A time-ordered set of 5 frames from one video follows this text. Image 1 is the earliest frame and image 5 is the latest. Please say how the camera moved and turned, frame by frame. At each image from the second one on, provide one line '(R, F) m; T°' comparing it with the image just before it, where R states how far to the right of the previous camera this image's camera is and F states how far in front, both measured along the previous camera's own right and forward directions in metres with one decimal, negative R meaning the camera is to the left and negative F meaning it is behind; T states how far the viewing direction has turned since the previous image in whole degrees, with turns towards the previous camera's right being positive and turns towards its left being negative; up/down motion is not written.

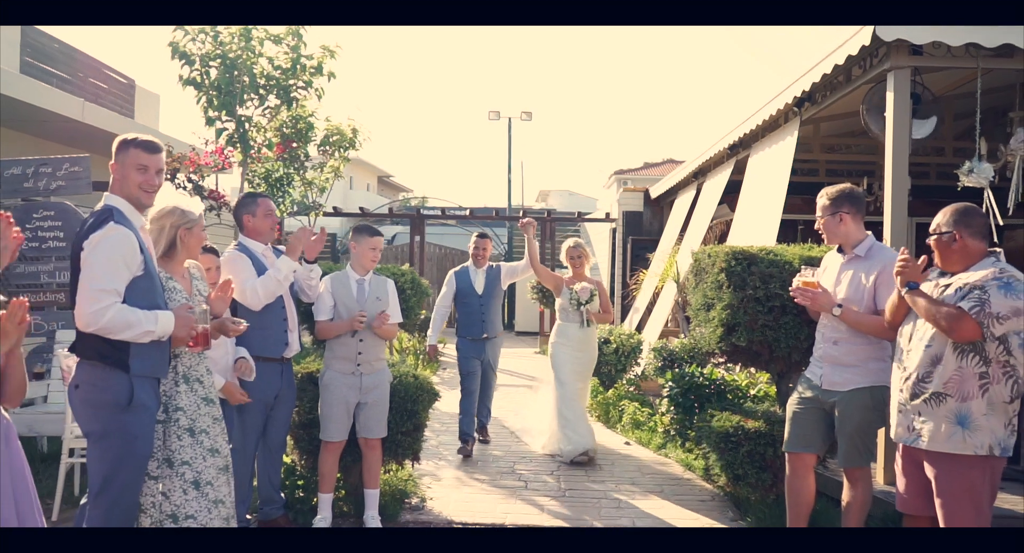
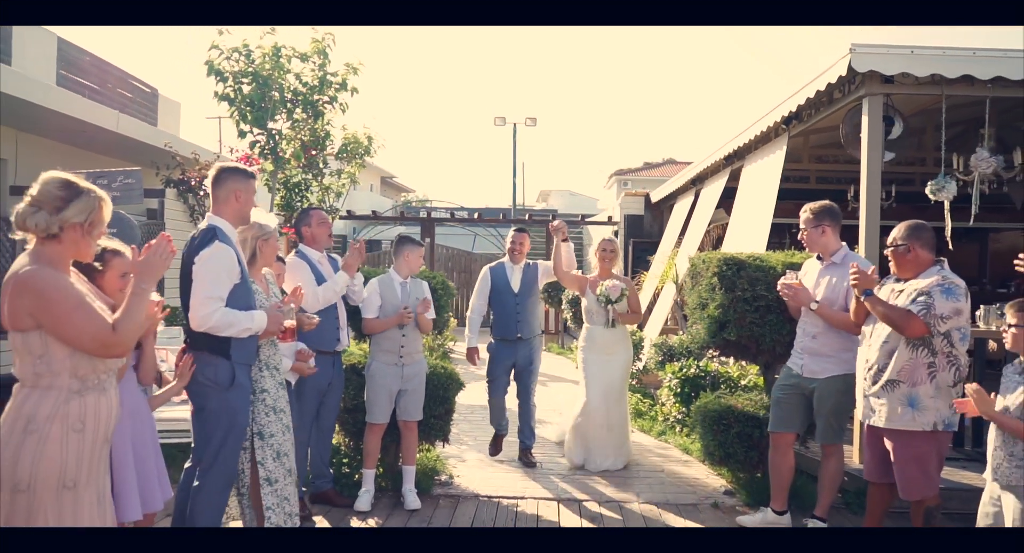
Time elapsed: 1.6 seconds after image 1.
(-0.1, -0.6) m; 0°
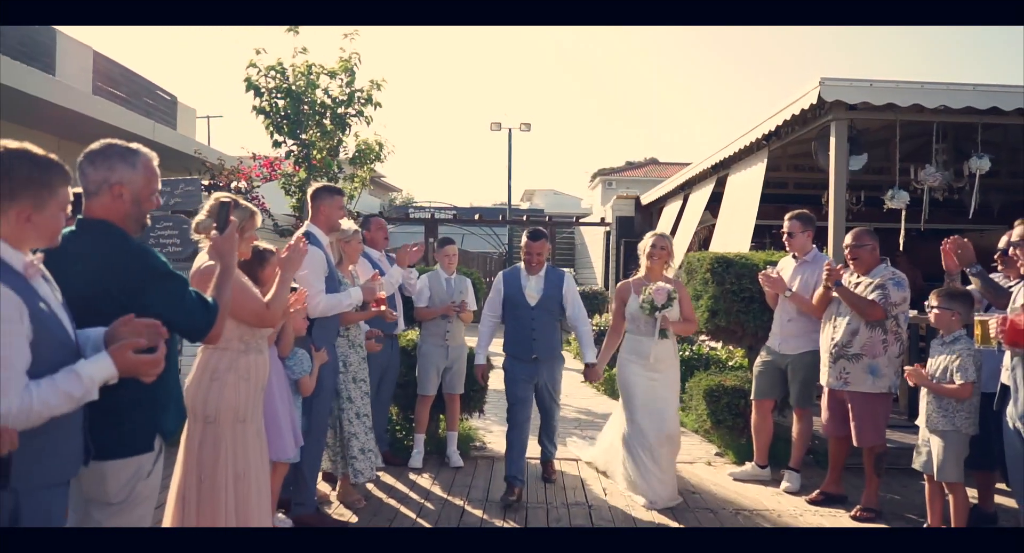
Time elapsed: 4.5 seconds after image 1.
(-0.3, -1.0) m; +1°
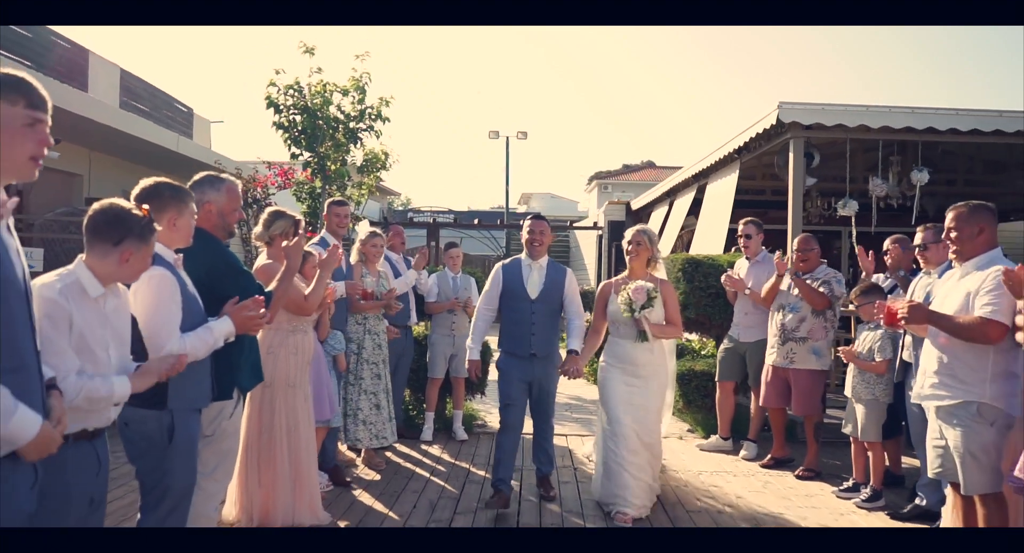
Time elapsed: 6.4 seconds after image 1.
(0.0, -0.9) m; 0°
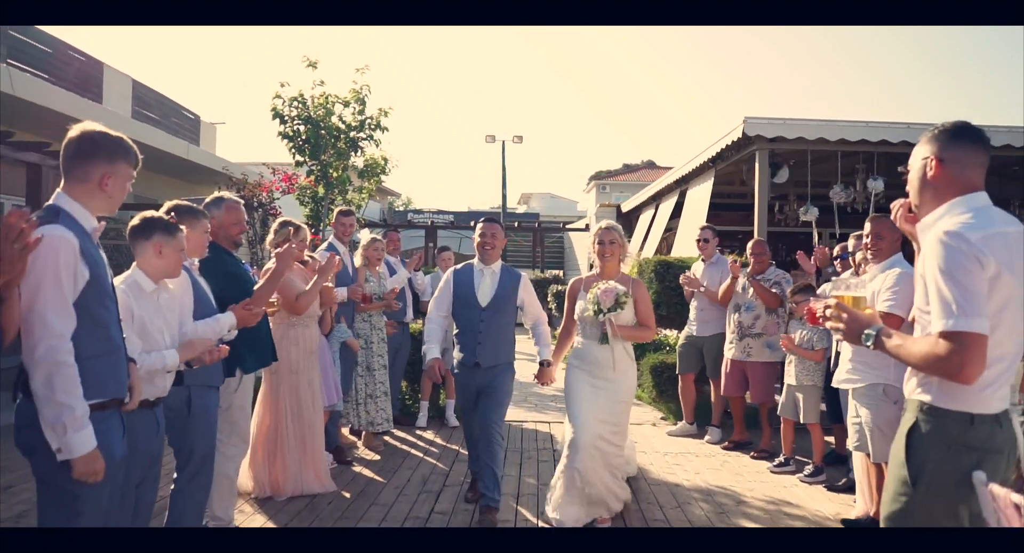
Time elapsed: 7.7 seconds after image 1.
(+0.1, -0.7) m; 0°
